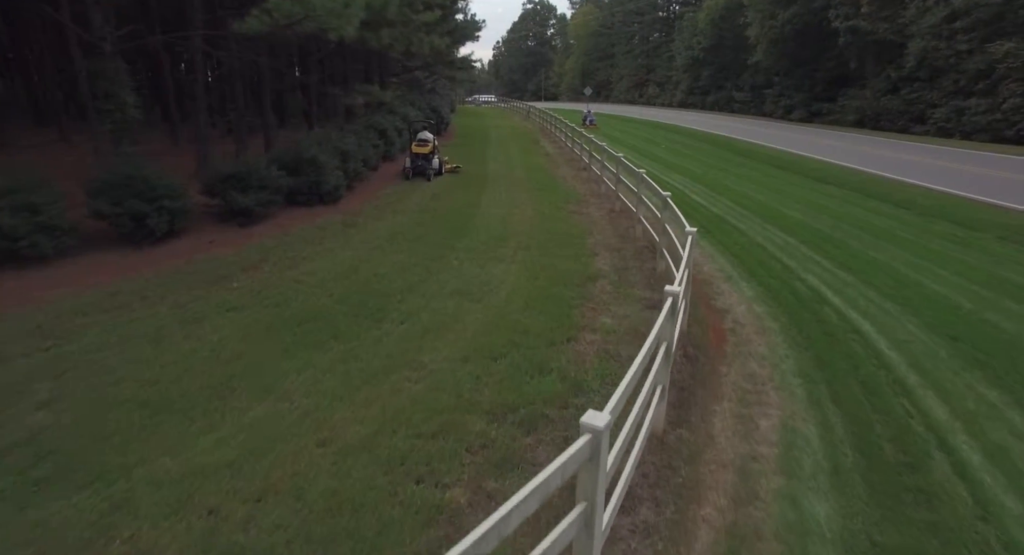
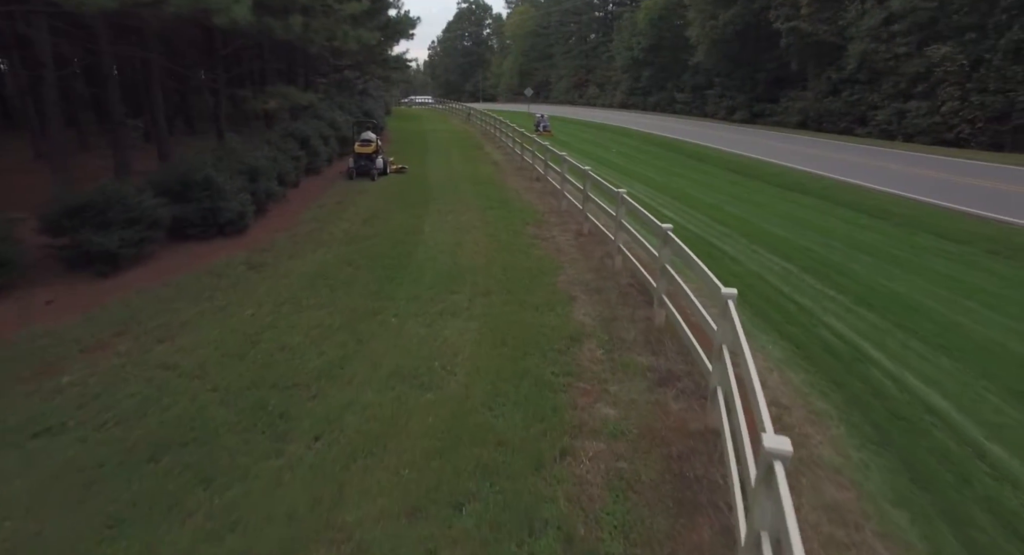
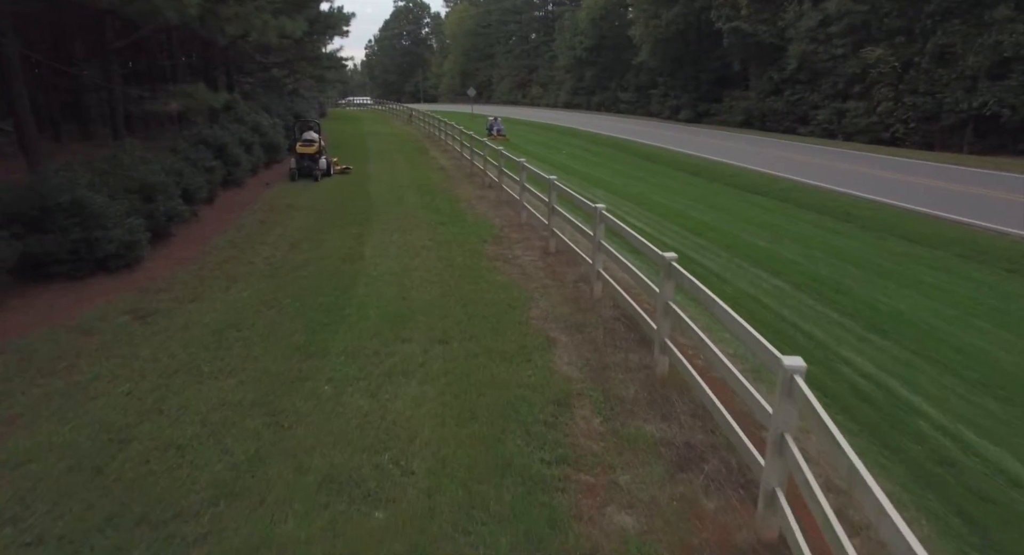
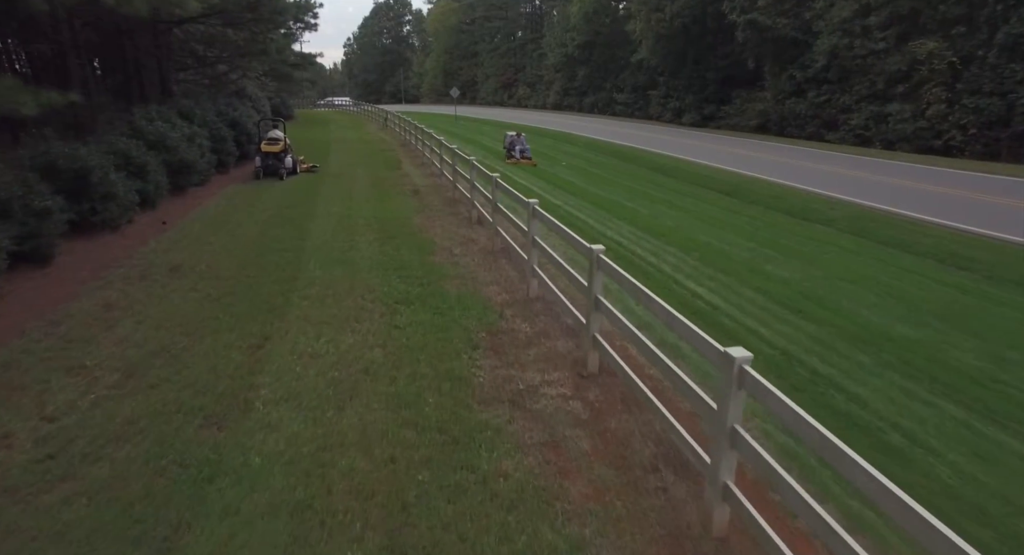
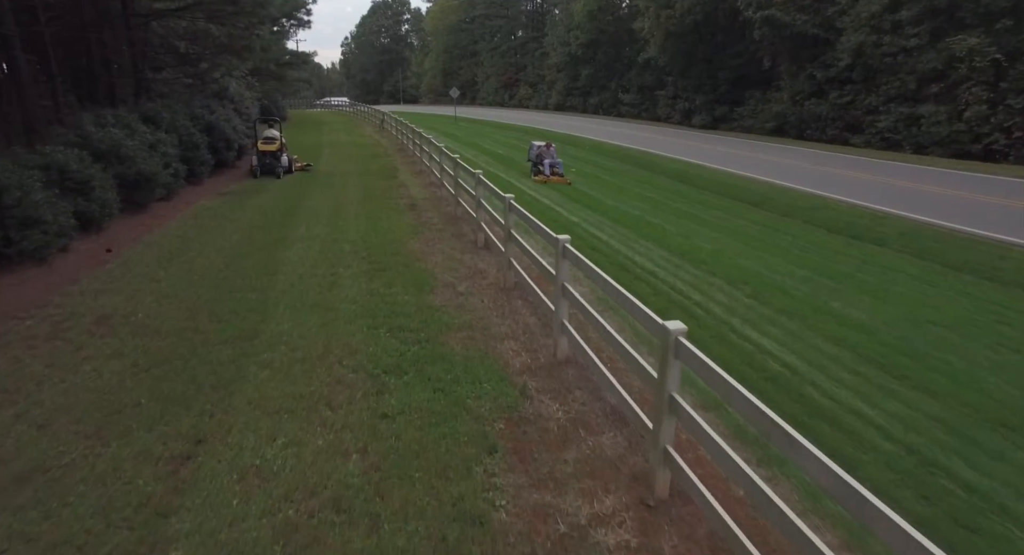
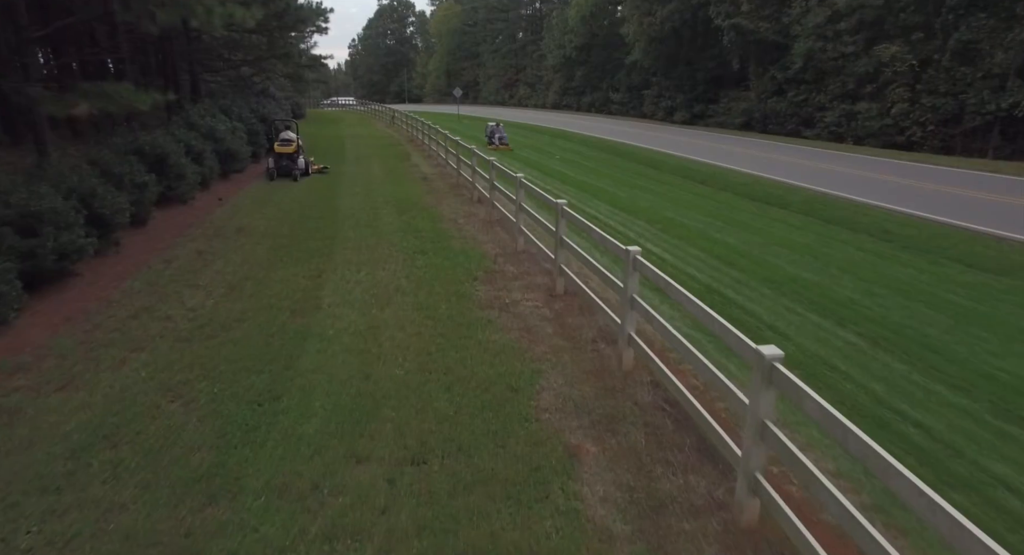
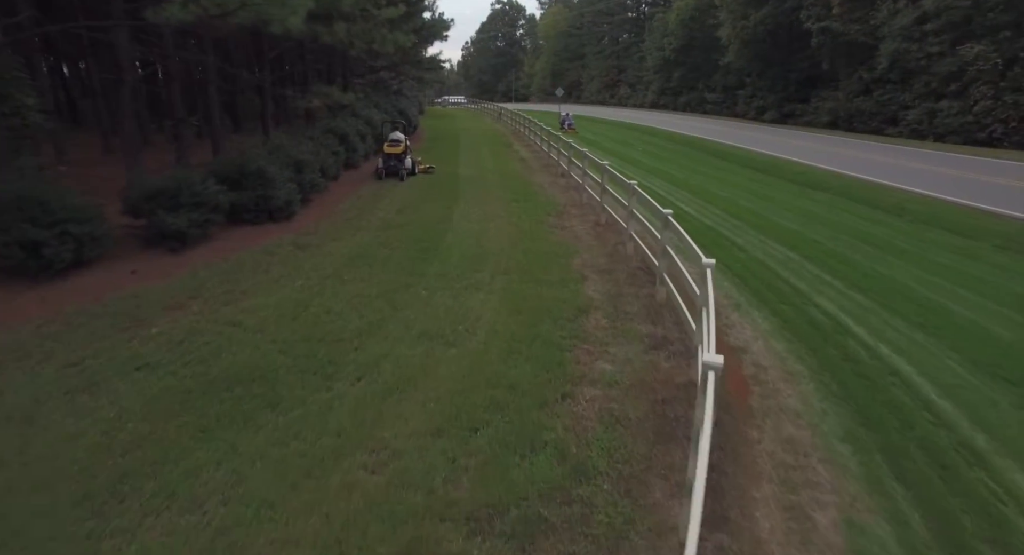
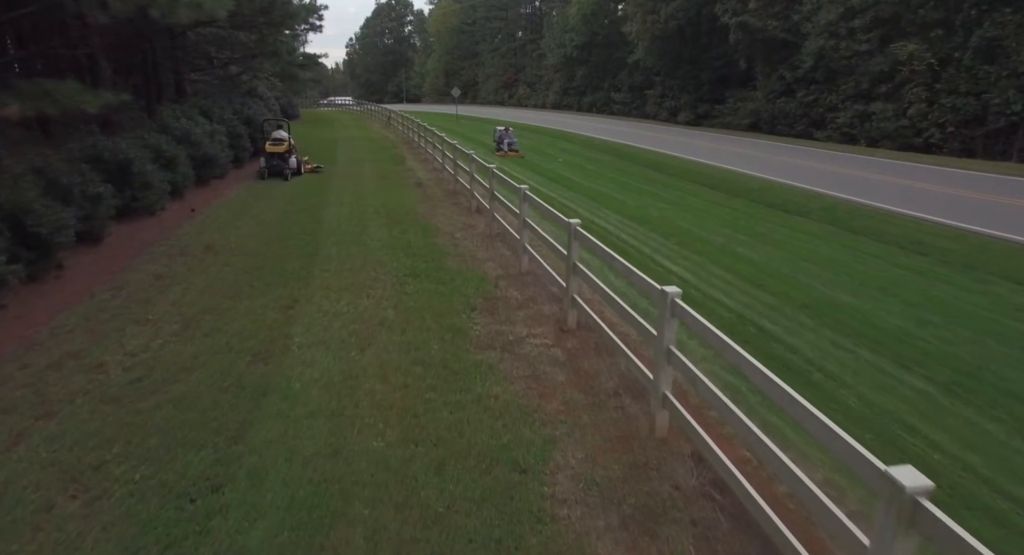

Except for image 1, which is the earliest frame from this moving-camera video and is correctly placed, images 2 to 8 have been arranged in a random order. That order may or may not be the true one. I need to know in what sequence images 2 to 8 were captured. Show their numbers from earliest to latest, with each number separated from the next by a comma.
7, 2, 3, 6, 8, 4, 5
